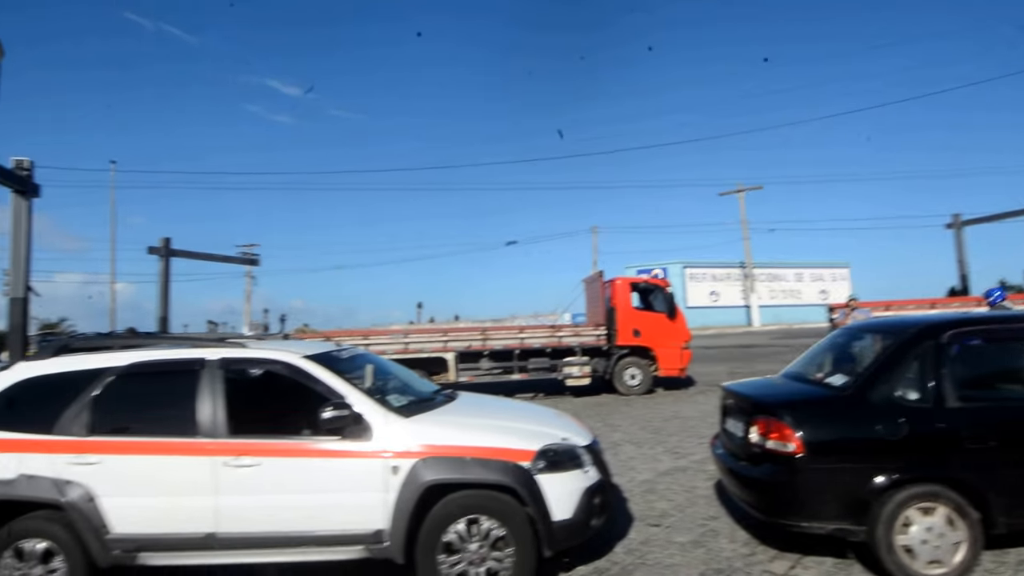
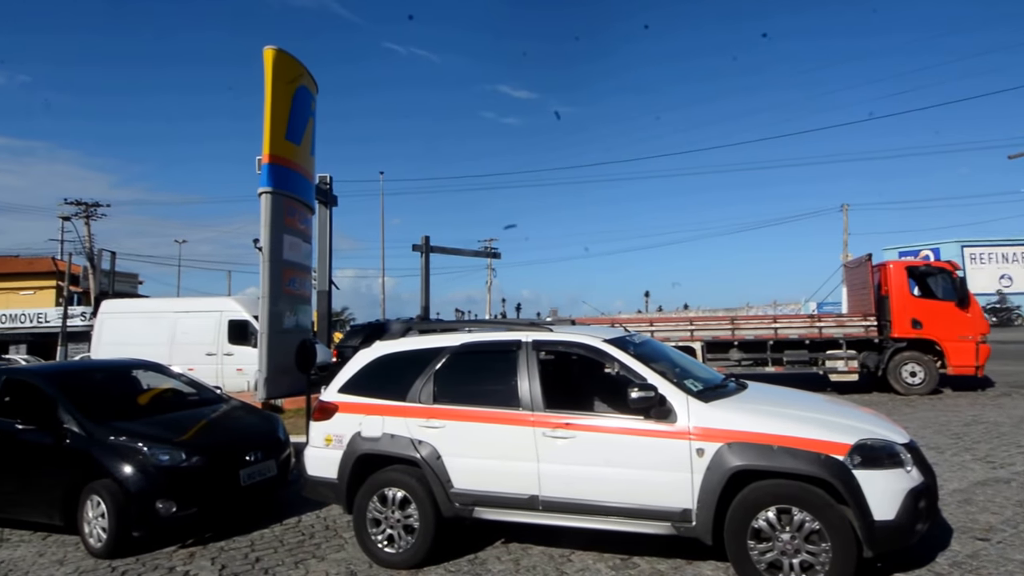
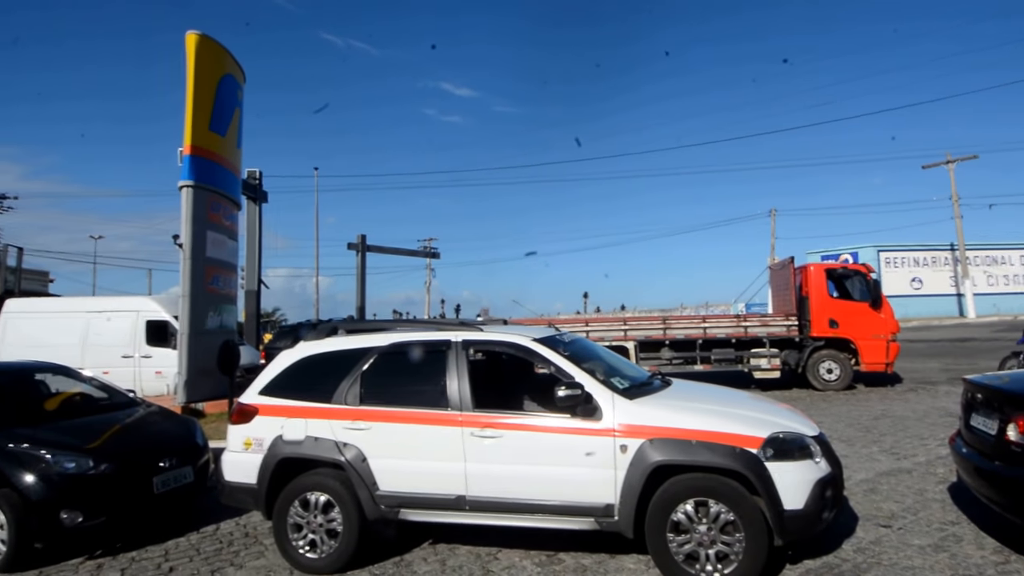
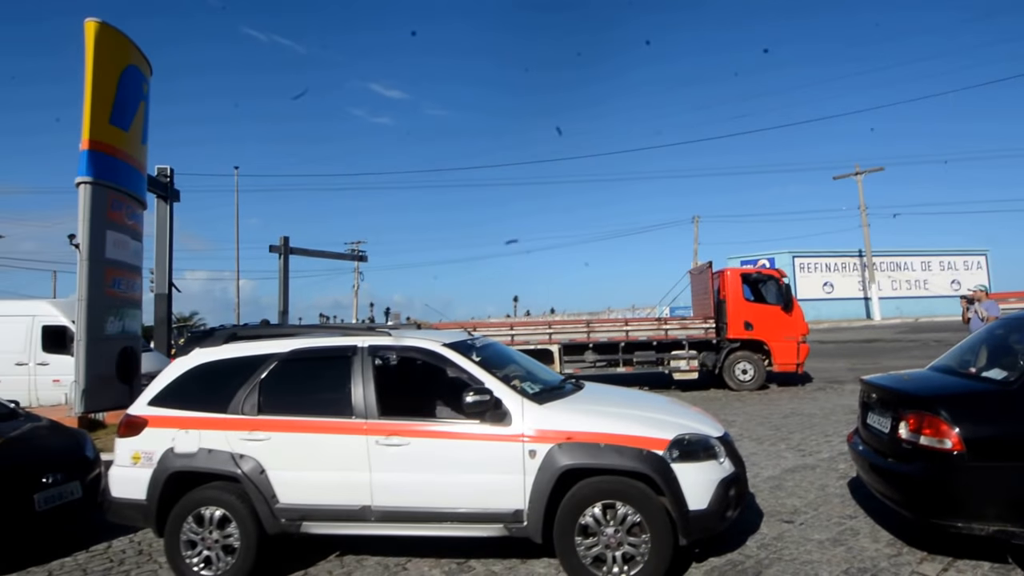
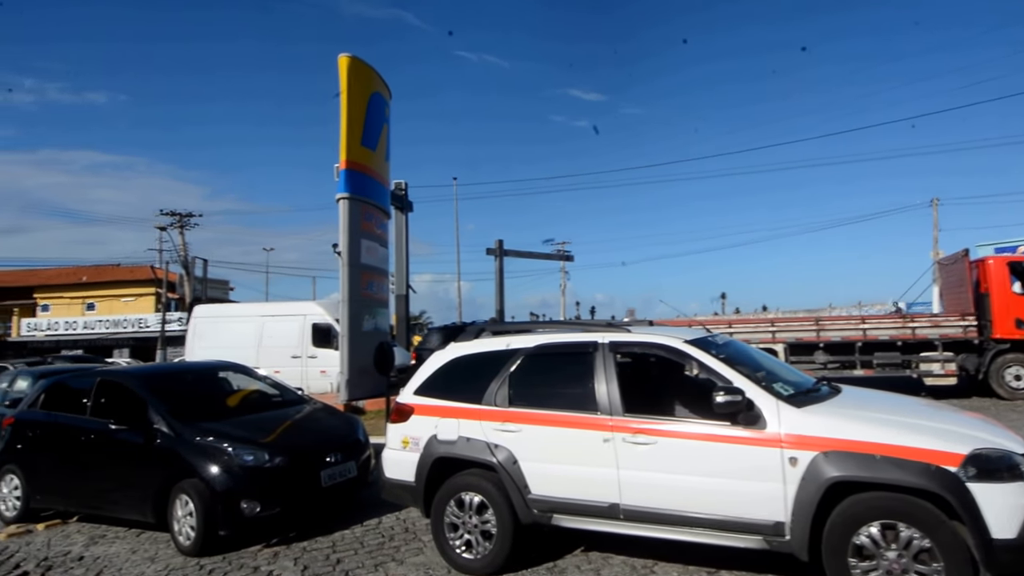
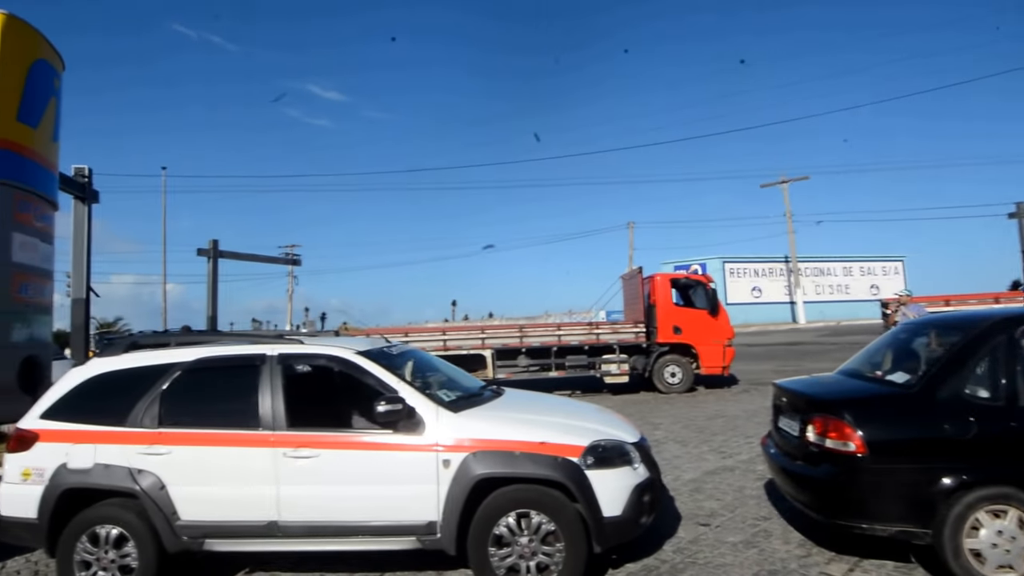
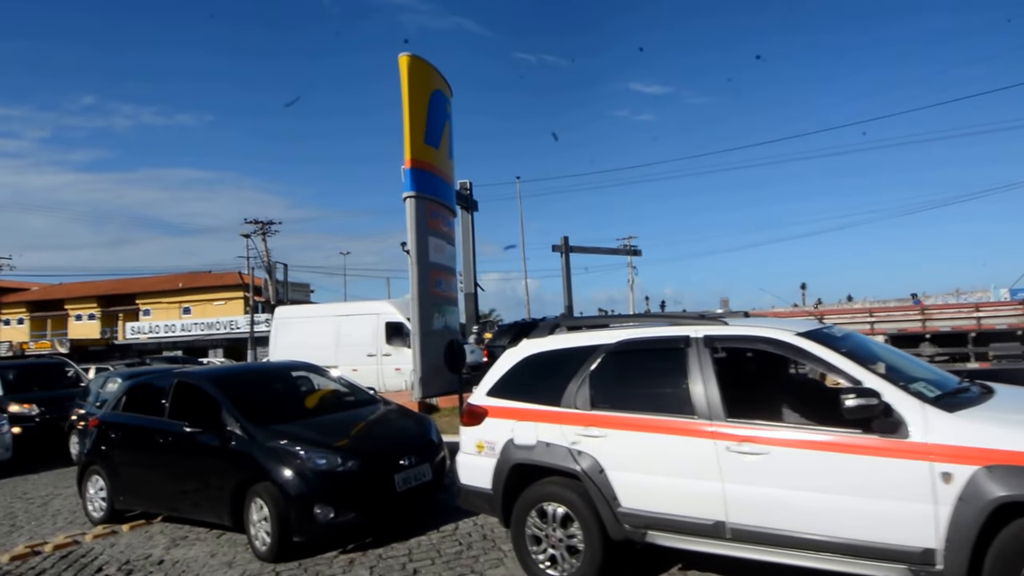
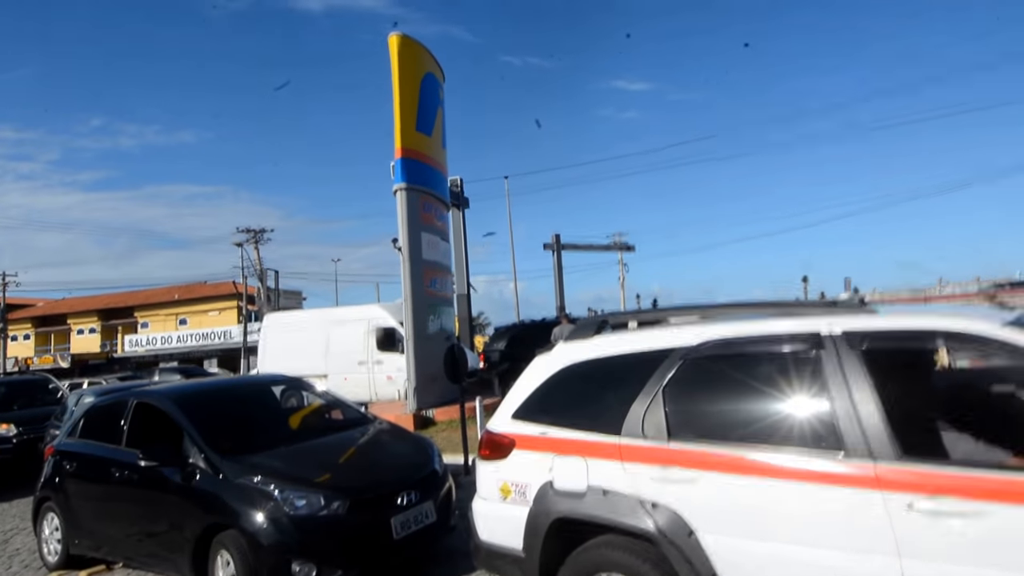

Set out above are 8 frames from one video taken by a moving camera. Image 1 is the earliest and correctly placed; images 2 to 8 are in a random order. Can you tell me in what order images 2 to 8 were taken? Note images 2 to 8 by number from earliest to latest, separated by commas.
6, 4, 3, 2, 5, 7, 8
